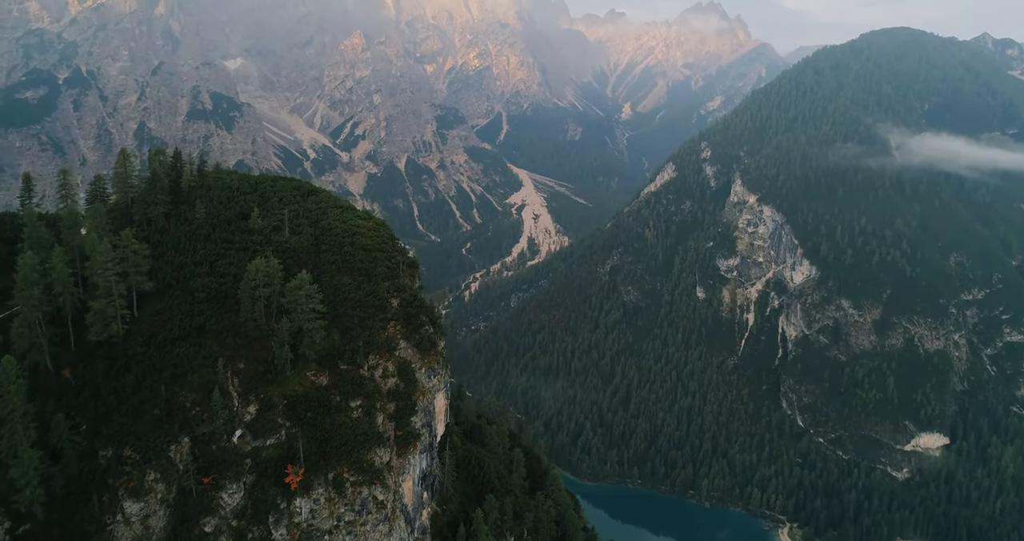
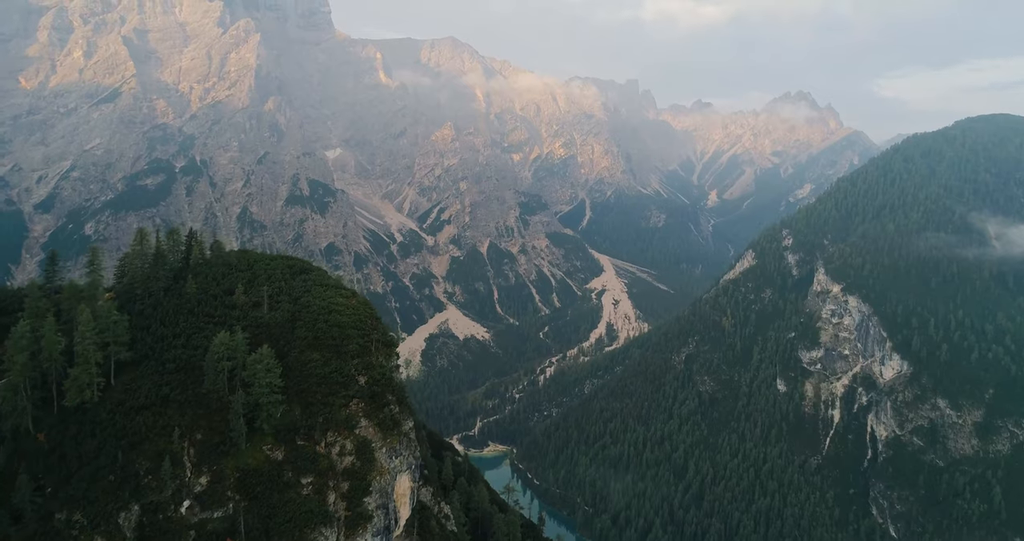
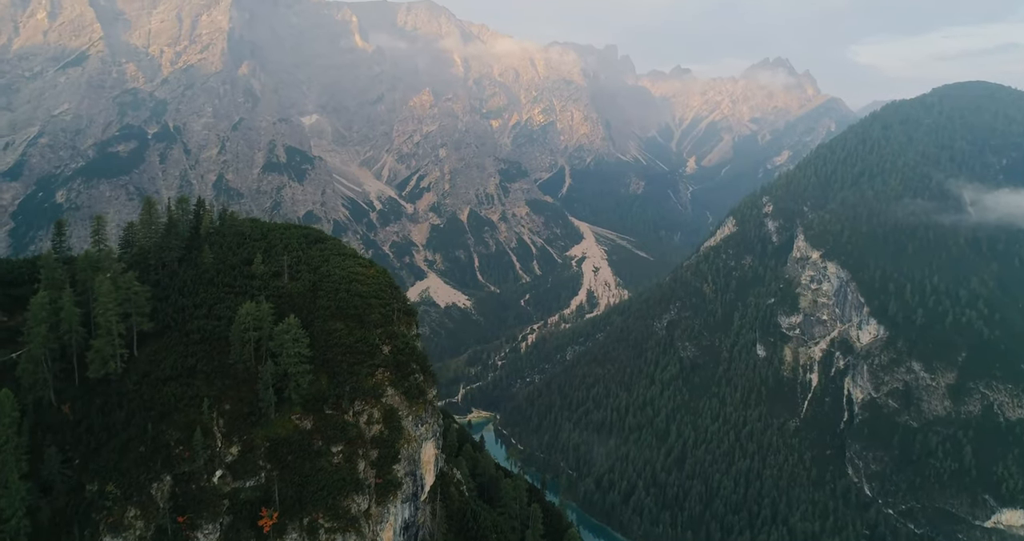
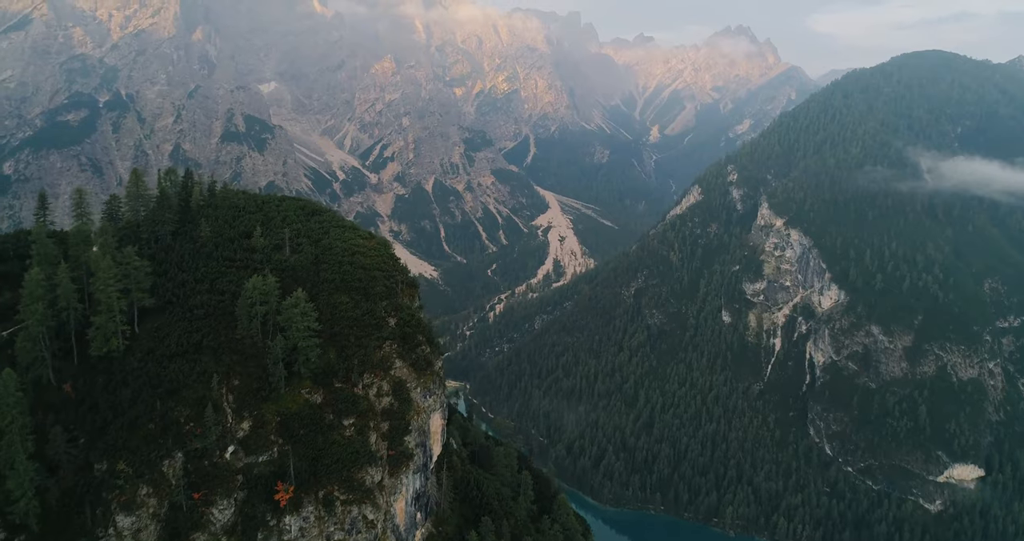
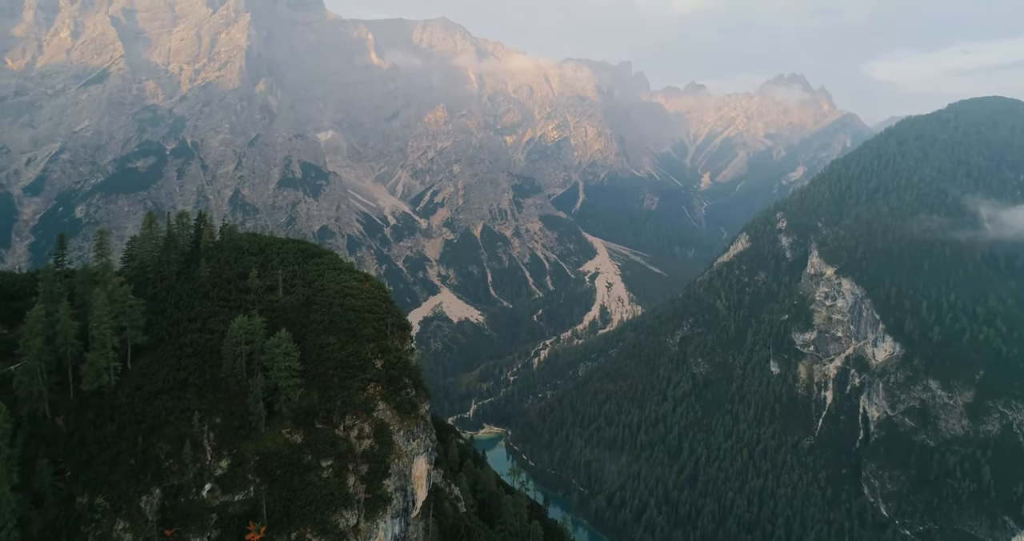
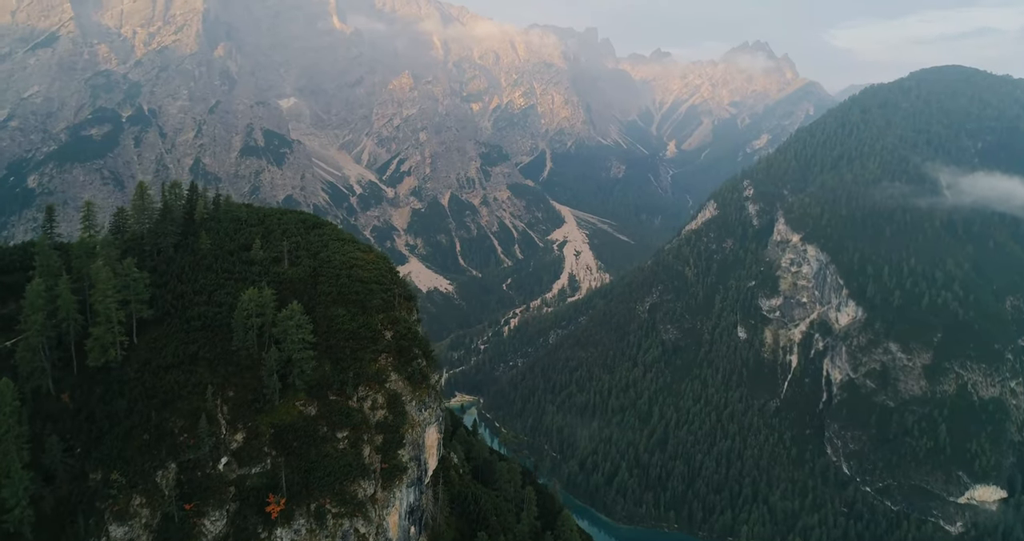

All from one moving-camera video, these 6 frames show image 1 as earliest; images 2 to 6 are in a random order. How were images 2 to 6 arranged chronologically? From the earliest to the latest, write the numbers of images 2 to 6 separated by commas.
4, 6, 3, 5, 2
